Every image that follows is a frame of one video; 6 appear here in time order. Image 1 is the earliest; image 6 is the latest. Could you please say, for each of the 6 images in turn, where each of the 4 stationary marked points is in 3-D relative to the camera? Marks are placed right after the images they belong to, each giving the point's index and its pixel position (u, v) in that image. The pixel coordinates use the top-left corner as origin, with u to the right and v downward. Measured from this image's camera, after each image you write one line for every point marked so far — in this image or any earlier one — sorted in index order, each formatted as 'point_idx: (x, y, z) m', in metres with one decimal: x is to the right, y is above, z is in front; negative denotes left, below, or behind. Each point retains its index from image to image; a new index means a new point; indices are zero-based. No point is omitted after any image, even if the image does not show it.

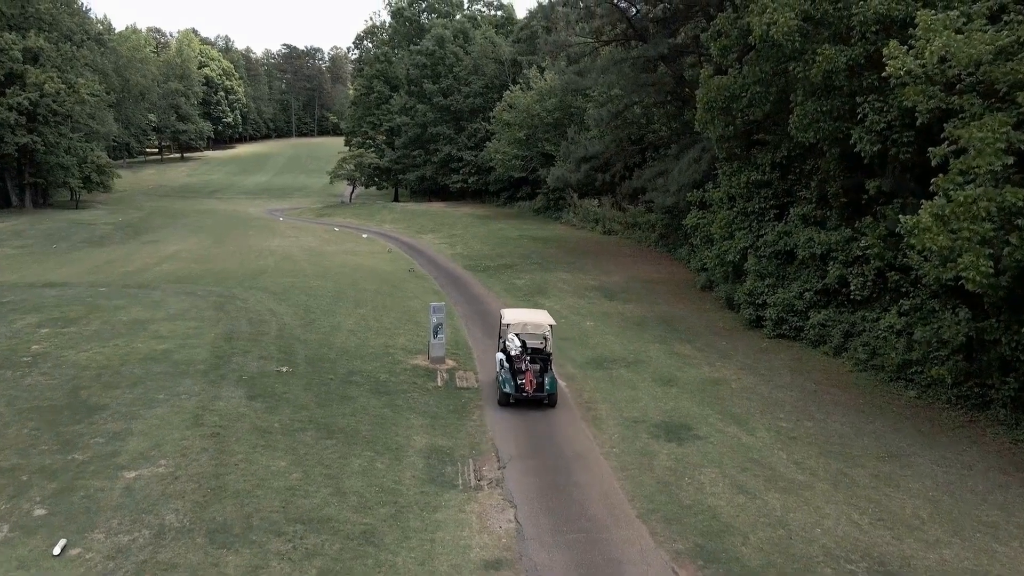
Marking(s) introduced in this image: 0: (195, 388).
0: (-4.2, -1.3, +13.3) m
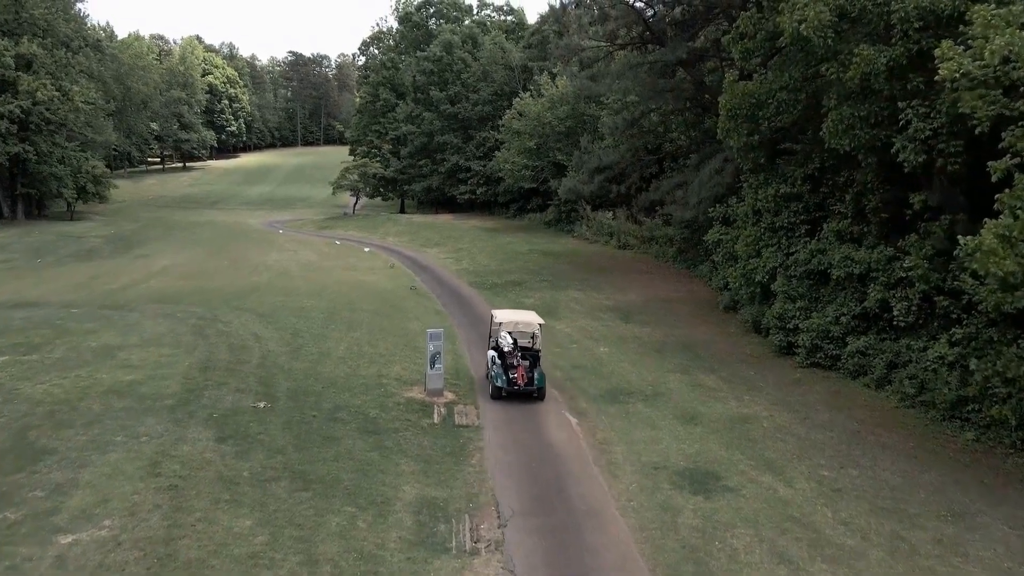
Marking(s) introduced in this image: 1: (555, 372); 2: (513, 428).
0: (-4.1, -1.6, +11.7) m
1: (+0.7, -1.4, +16.4) m
2: (0.0, -1.8, +13.4) m
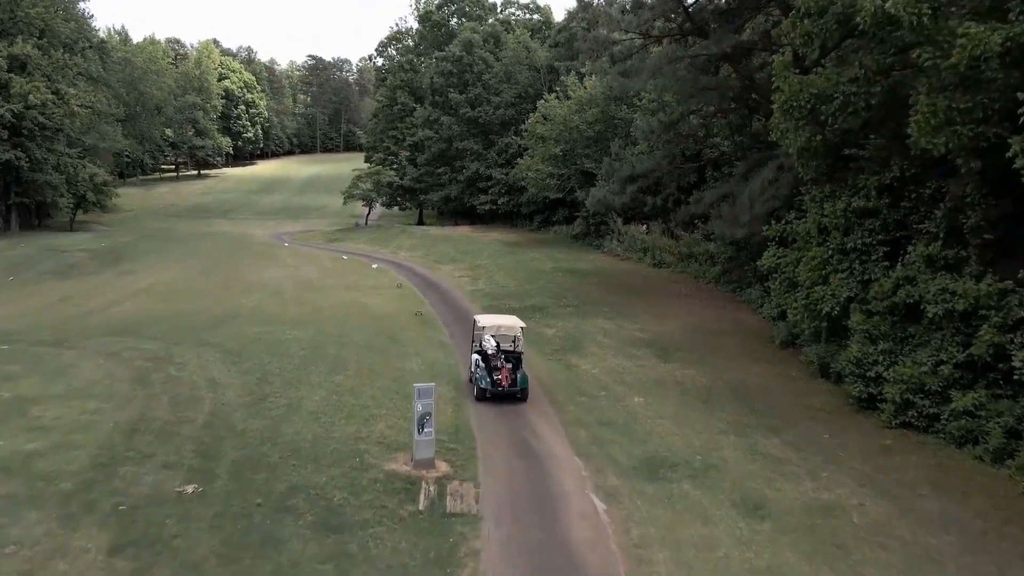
0: (-4.1, -2.1, +8.7) m
1: (+0.9, -1.9, +13.2) m
2: (+0.1, -2.3, +10.2) m
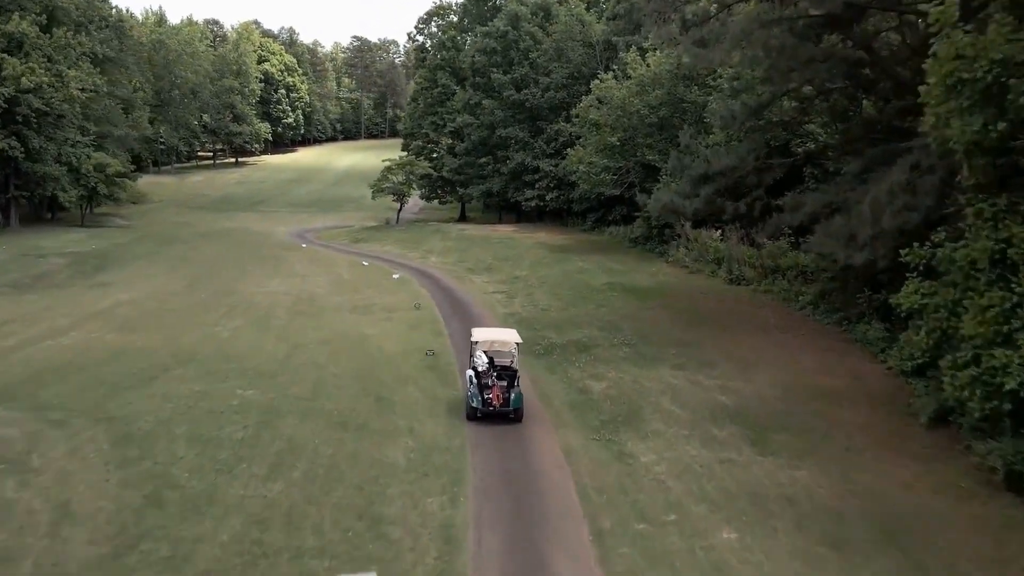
0: (-4.2, -2.8, +3.8) m
1: (+1.0, -2.6, +8.1) m
2: (0.0, -3.1, +5.1) m
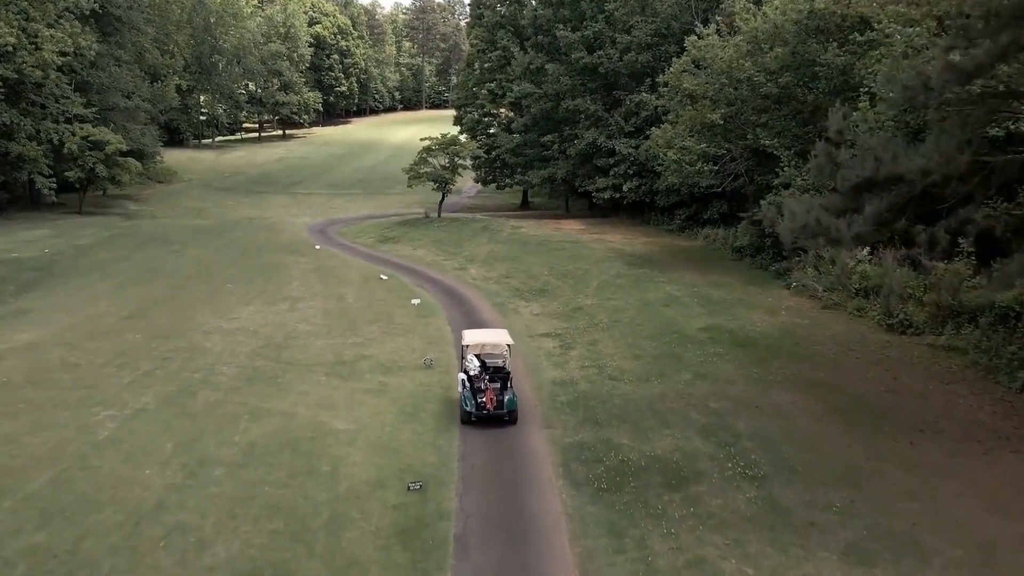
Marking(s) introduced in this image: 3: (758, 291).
0: (-4.9, -4.1, -3.0) m
1: (+0.6, -3.8, +0.8) m
2: (-0.6, -4.4, -2.0) m
3: (+4.8, -0.1, +19.5) m
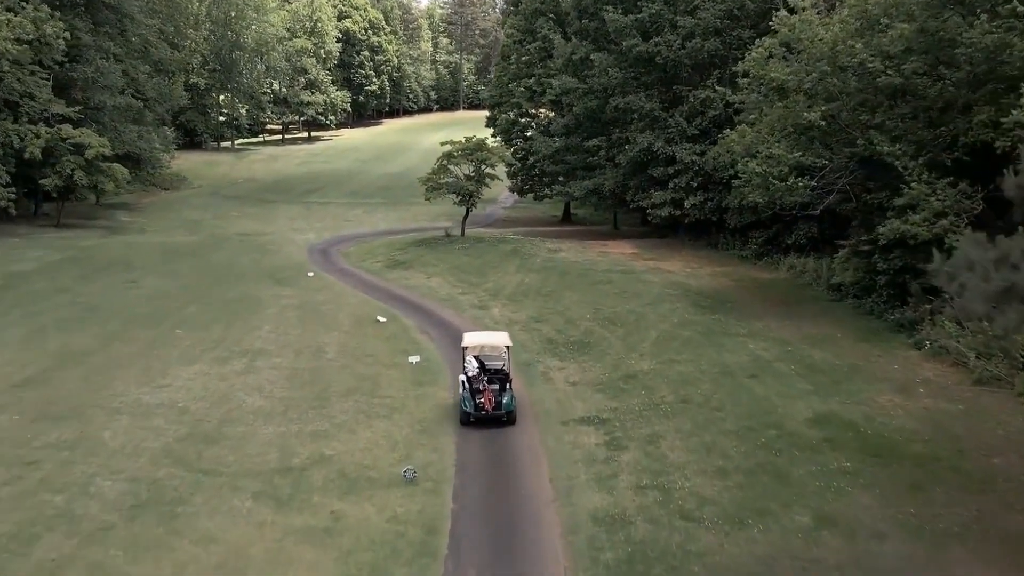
0: (-5.5, -4.8, -7.8) m
1: (+0.2, -4.6, -4.3) m
2: (-1.2, -5.1, -7.1) m
3: (+5.2, -0.9, +14.2) m
